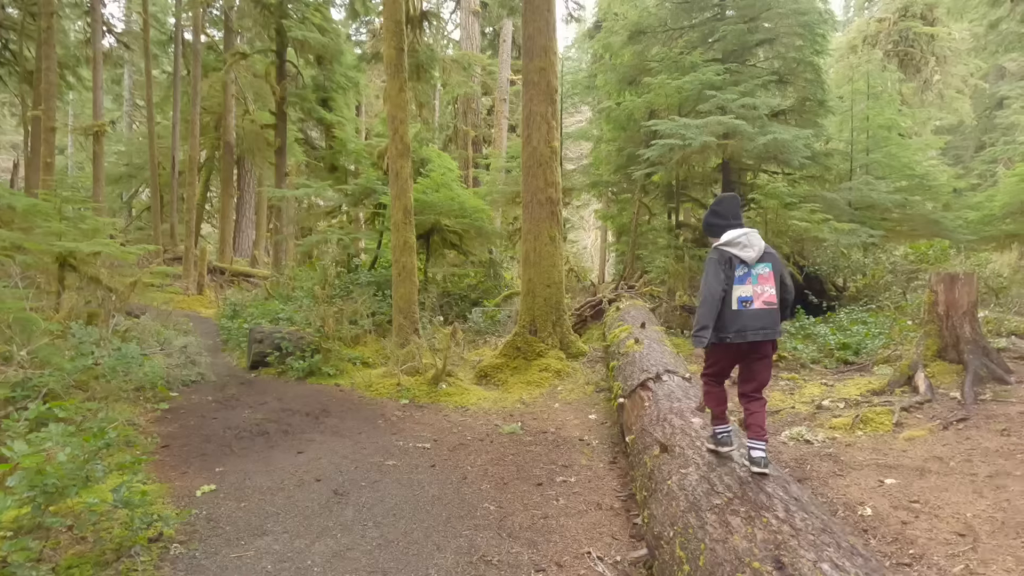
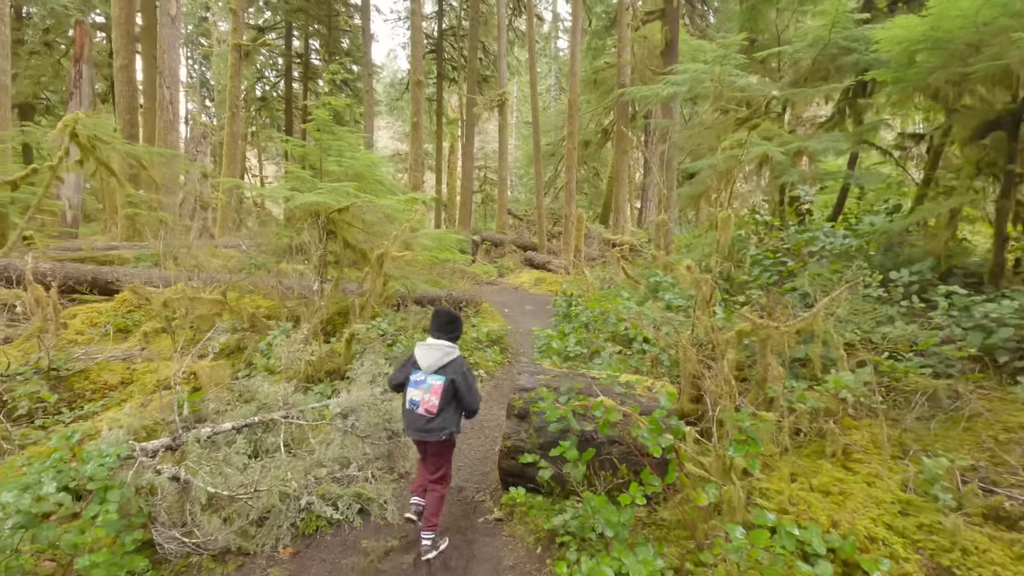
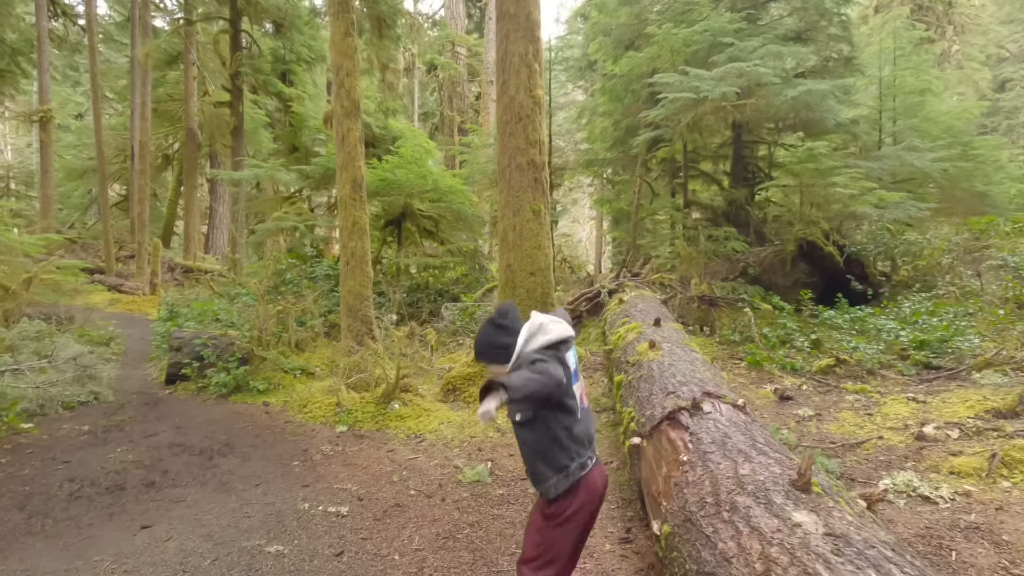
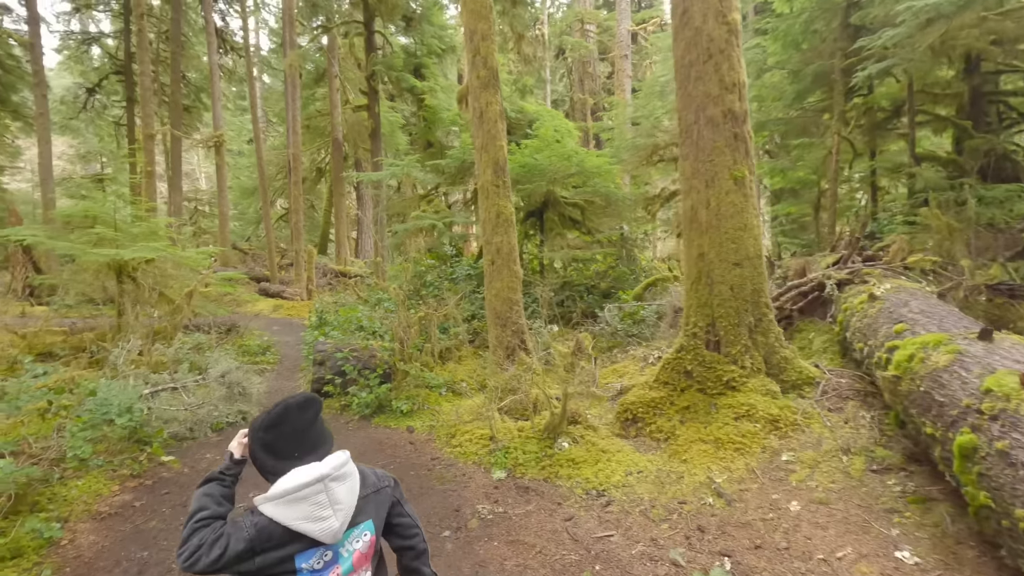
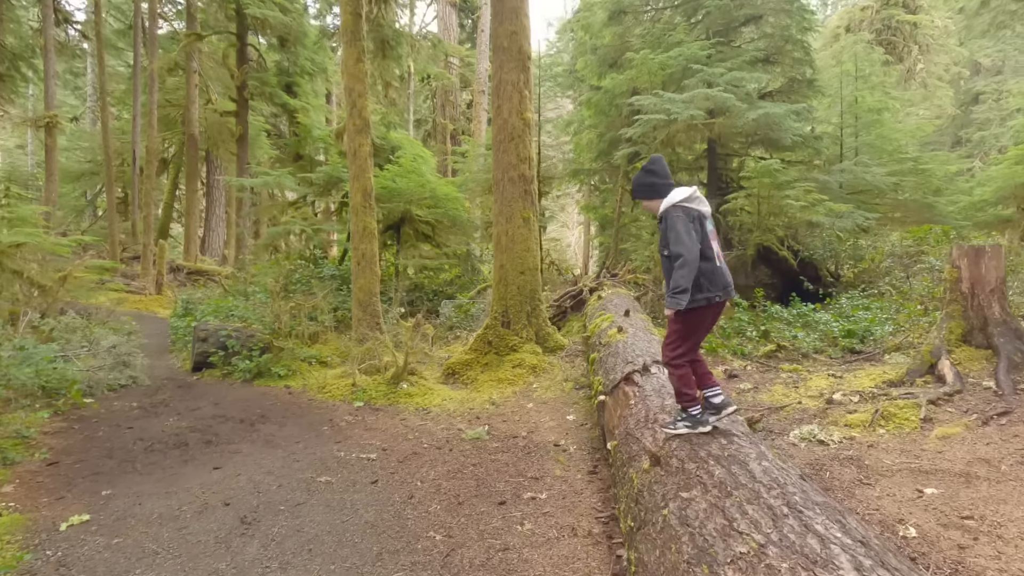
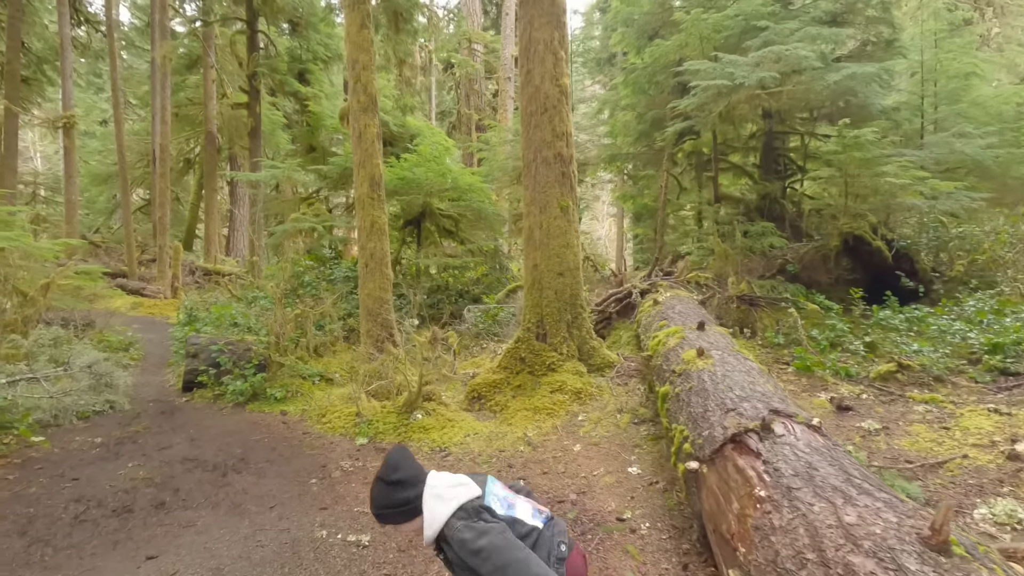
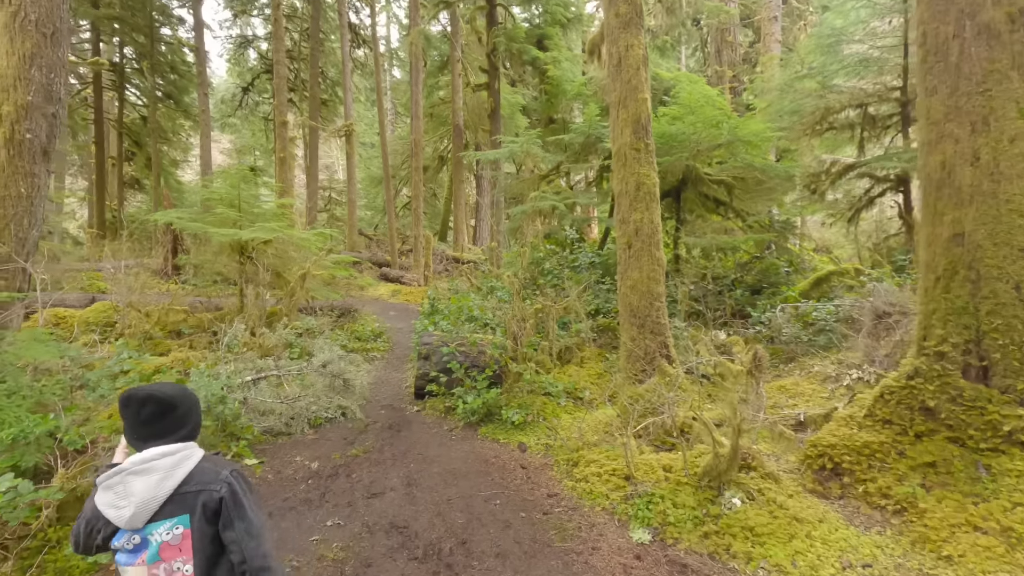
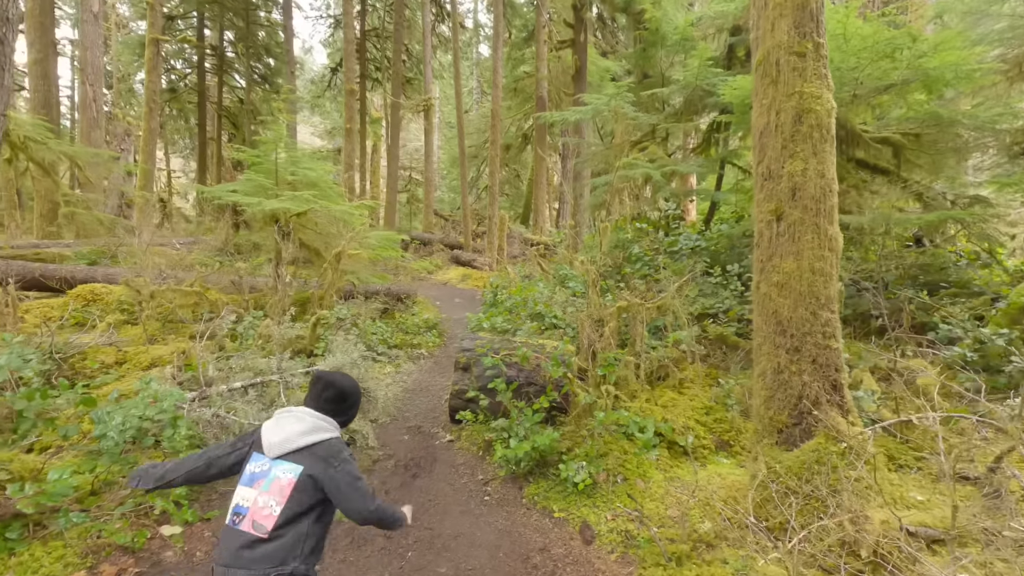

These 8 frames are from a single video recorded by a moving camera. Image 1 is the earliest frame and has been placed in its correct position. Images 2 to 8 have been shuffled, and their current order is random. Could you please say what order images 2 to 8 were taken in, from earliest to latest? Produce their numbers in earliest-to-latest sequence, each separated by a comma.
5, 3, 6, 4, 7, 8, 2
